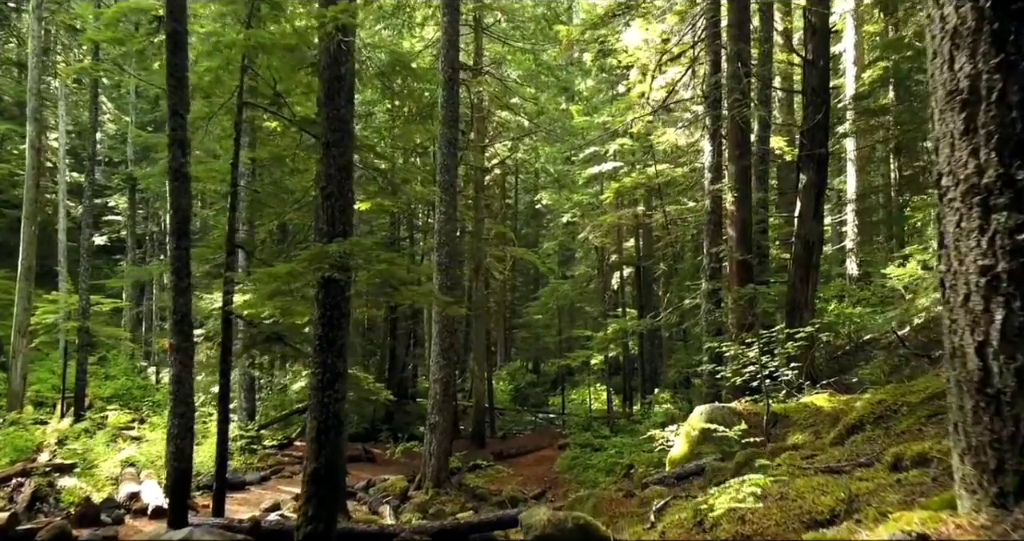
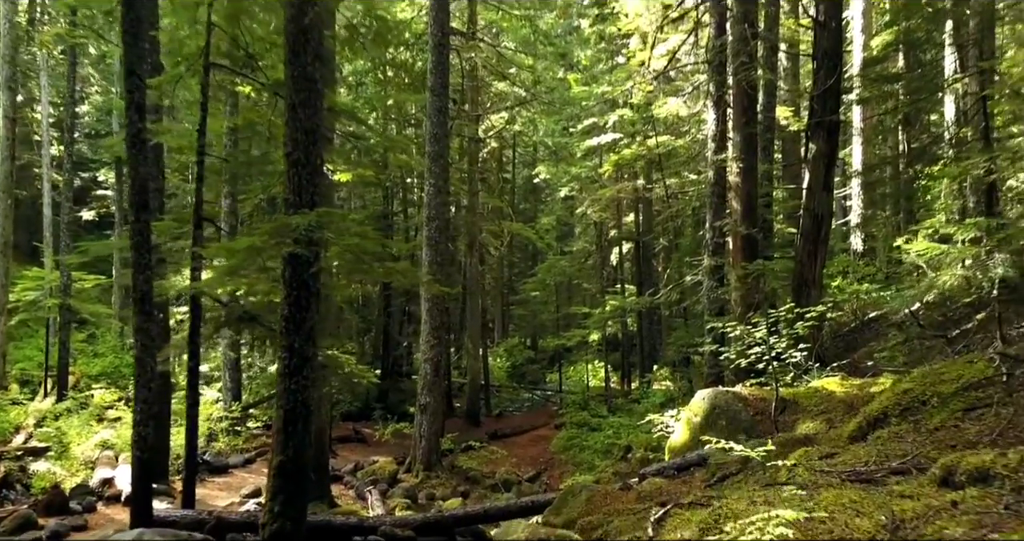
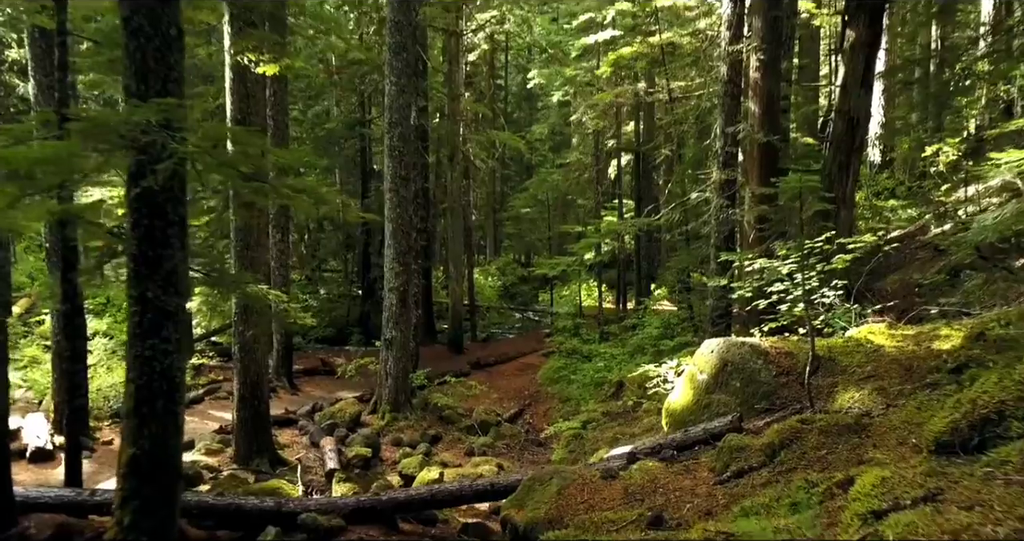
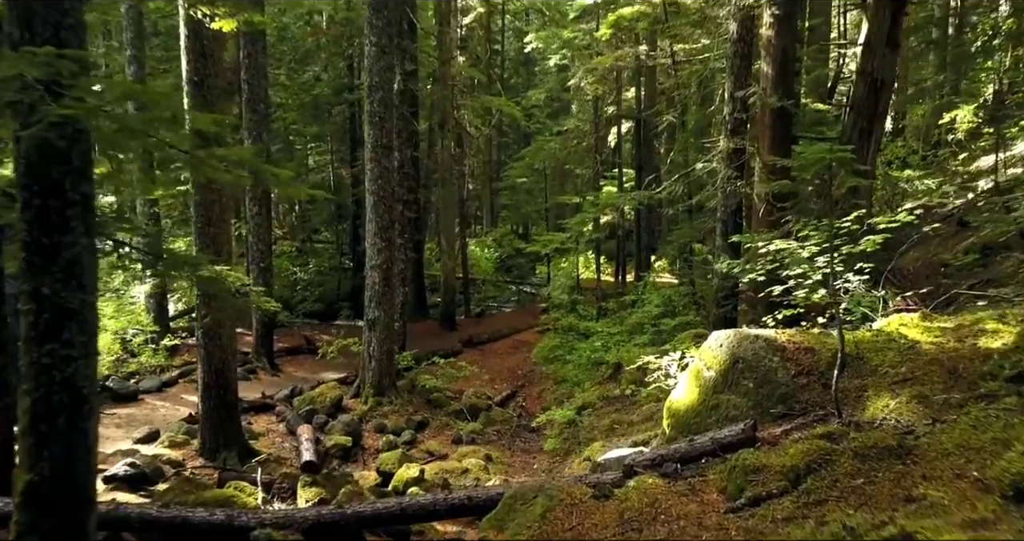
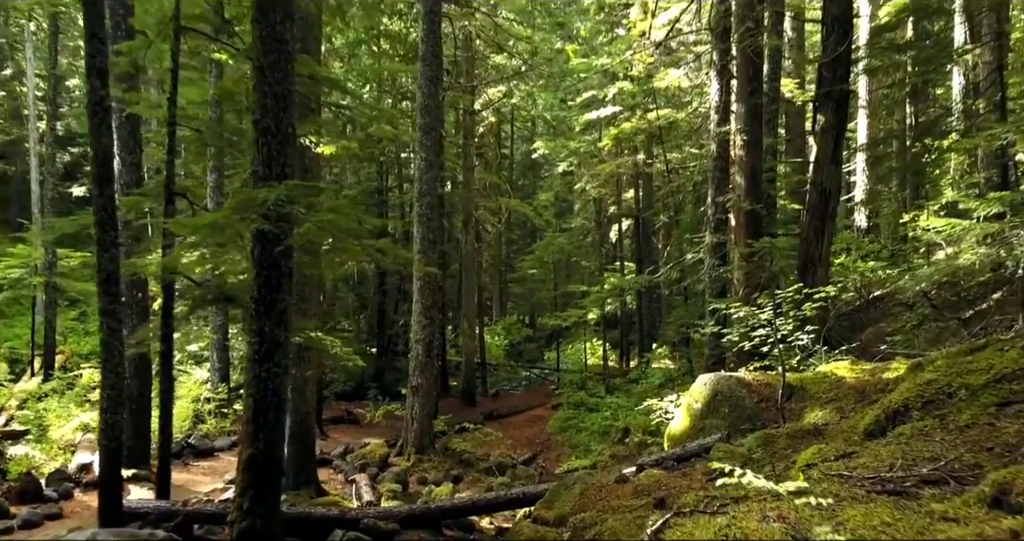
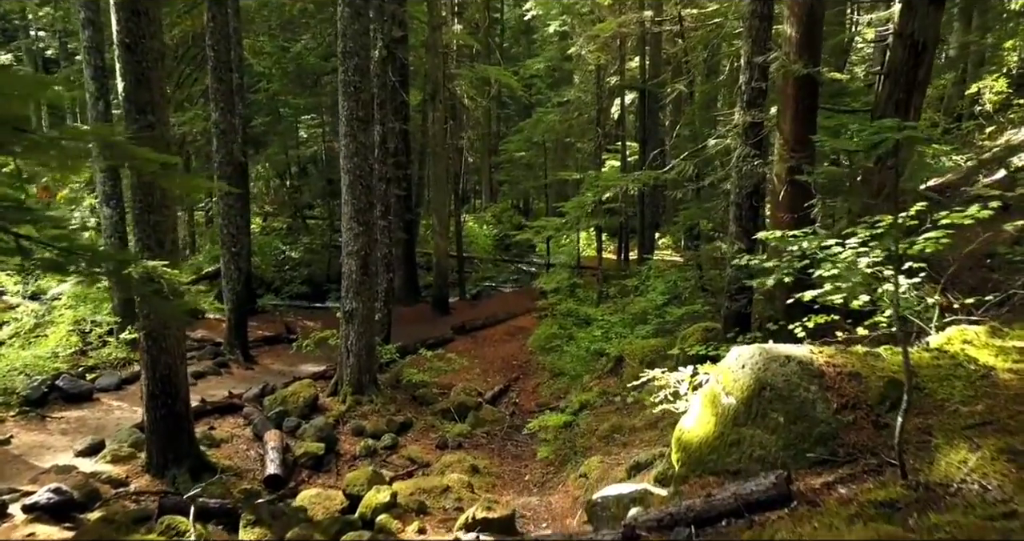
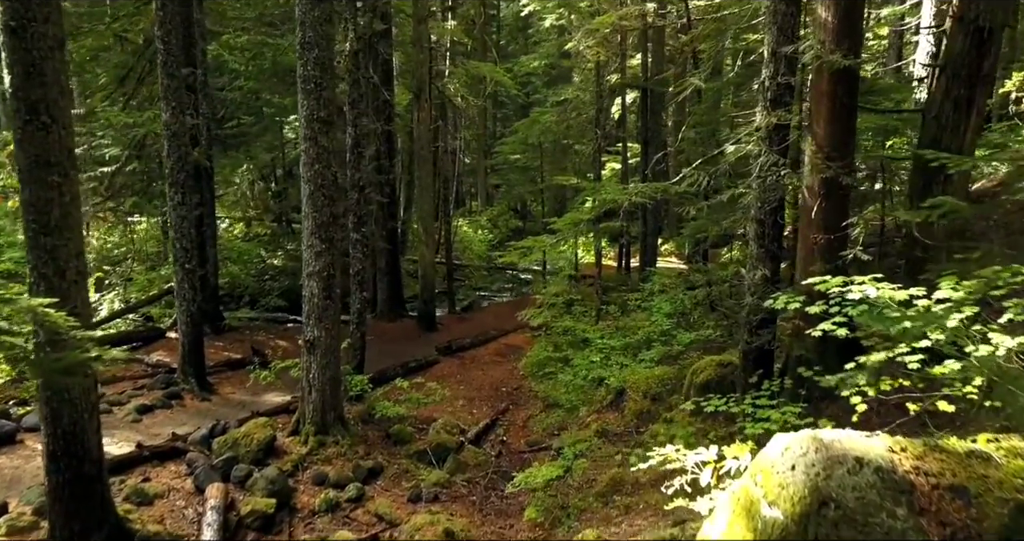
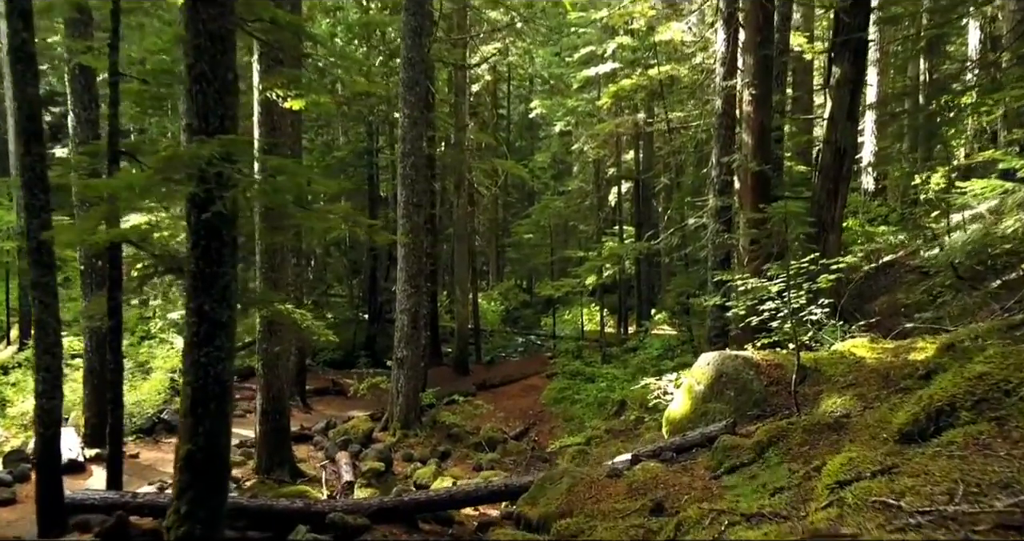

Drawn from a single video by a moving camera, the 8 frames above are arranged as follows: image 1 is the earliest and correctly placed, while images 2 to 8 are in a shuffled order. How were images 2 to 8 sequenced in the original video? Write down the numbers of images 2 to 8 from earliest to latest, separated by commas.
2, 5, 8, 3, 4, 6, 7
